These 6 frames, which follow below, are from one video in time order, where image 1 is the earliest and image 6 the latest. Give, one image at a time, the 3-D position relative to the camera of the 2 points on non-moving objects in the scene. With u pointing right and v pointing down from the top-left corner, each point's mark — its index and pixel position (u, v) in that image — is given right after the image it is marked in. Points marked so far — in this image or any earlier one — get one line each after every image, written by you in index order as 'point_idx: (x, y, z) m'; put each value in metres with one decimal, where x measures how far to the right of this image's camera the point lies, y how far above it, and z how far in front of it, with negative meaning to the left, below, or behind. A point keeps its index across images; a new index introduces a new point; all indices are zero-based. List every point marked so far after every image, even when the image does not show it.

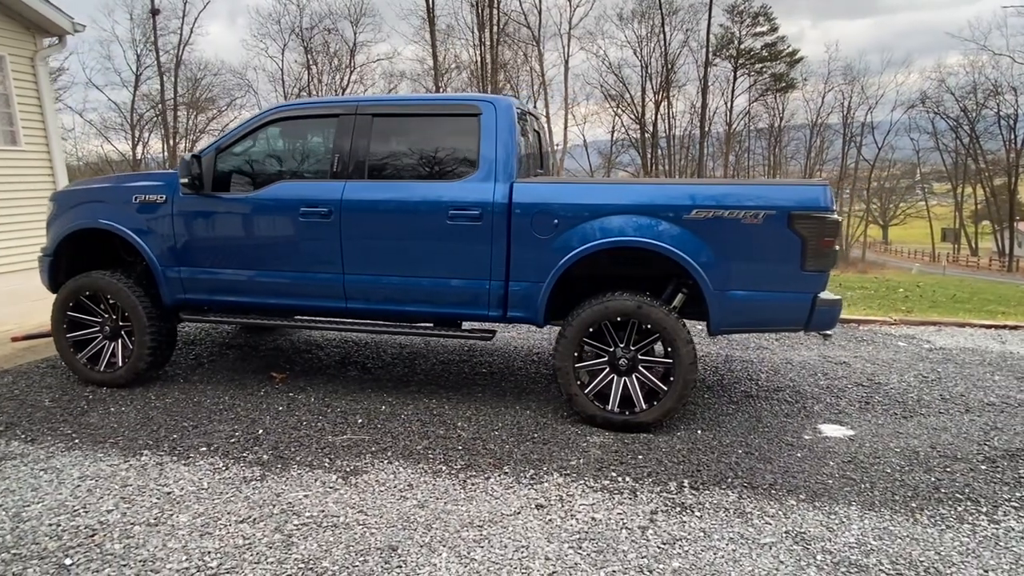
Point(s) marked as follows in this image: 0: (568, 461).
0: (+0.3, -0.8, +2.8) m
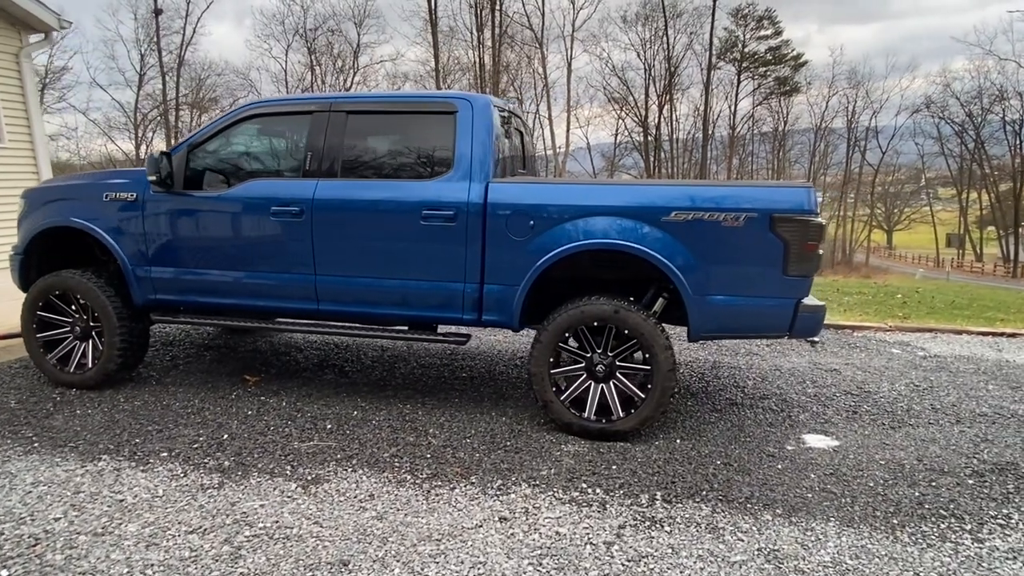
0: (+0.1, -0.8, +2.7) m
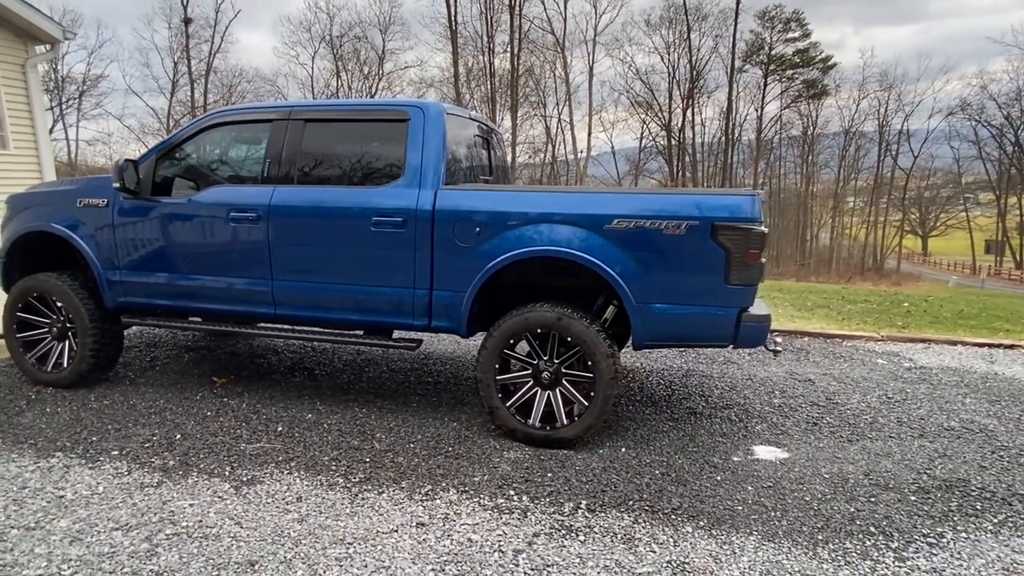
0: (-0.2, -0.9, +2.7) m
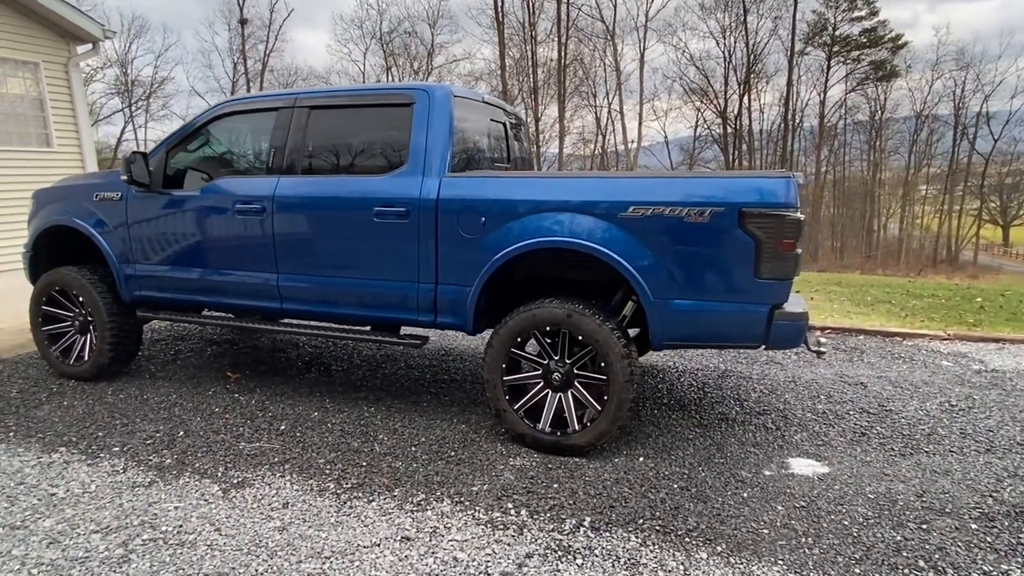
0: (-0.2, -0.8, +2.5) m
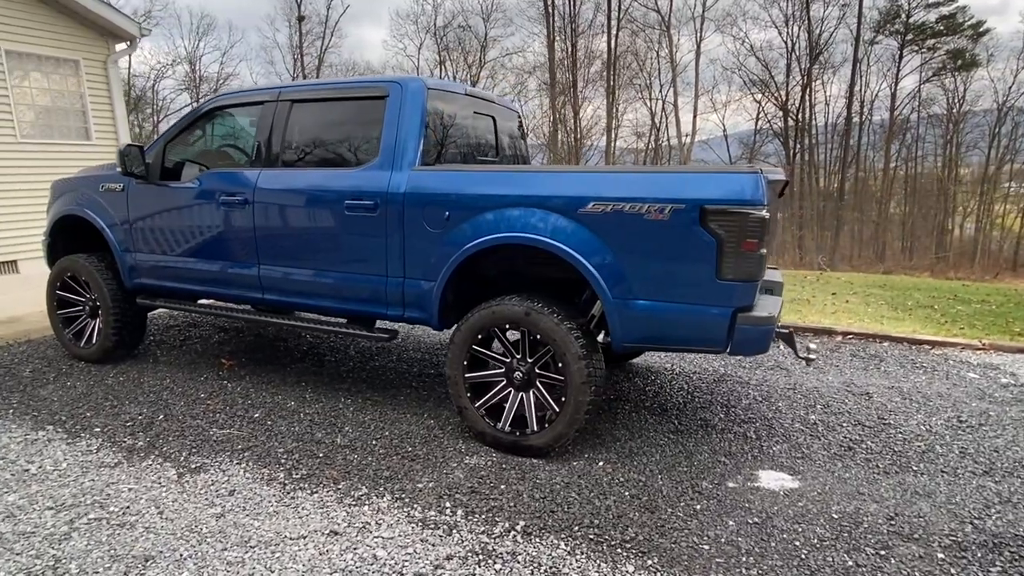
0: (-0.4, -0.8, +2.5) m
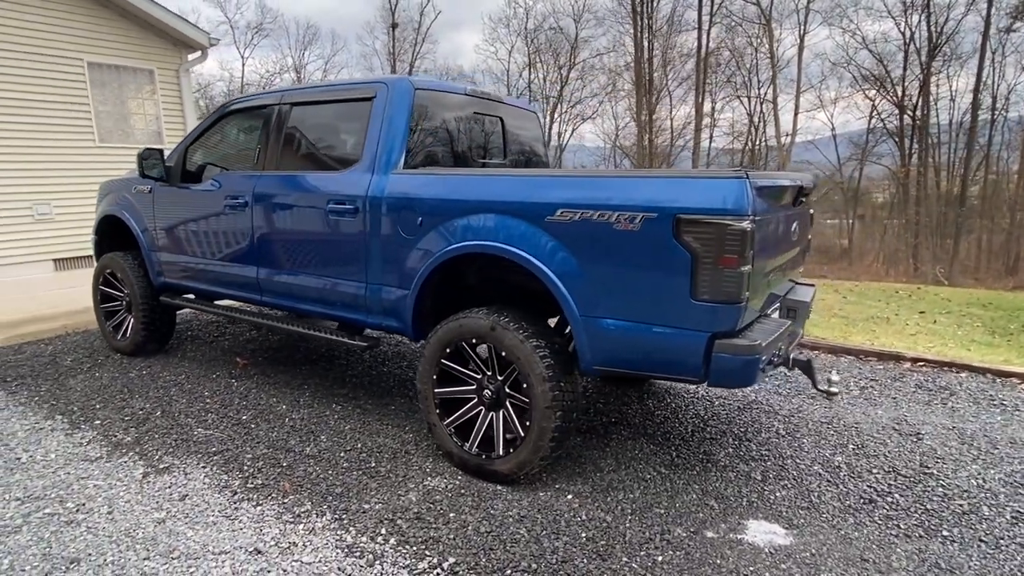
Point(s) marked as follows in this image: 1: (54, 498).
0: (-0.6, -0.9, +2.4) m
1: (-1.8, -0.8, +2.4) m
